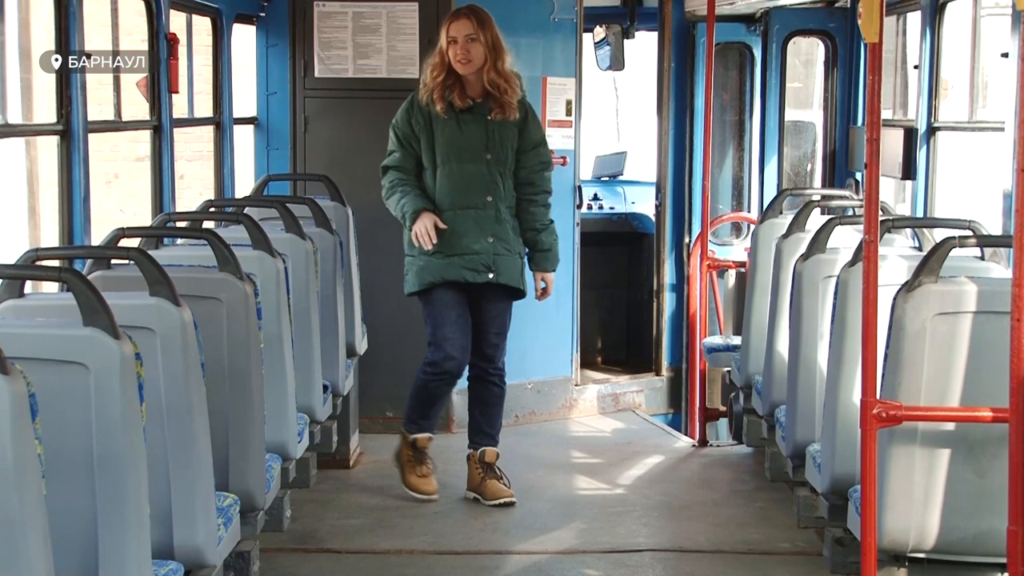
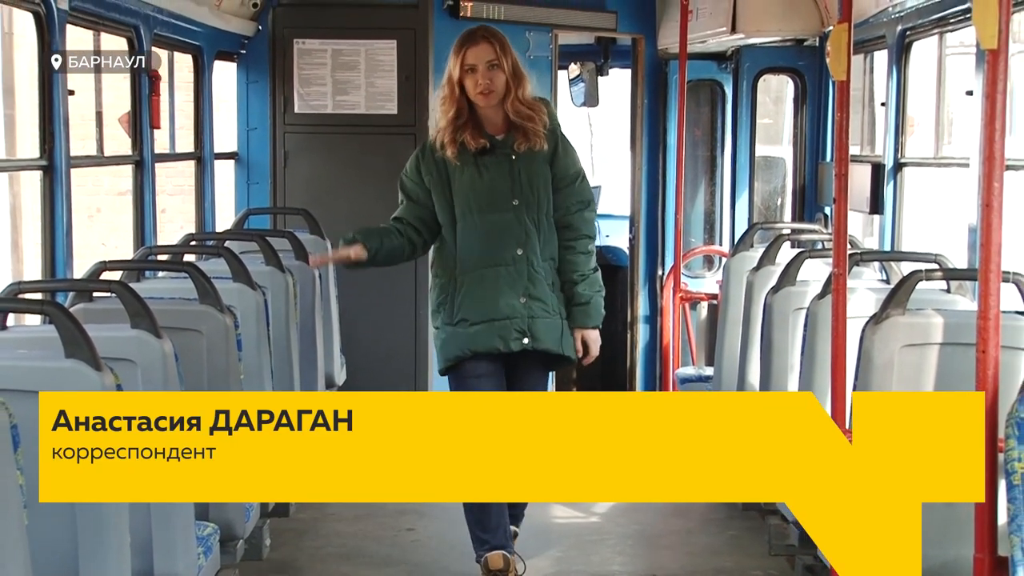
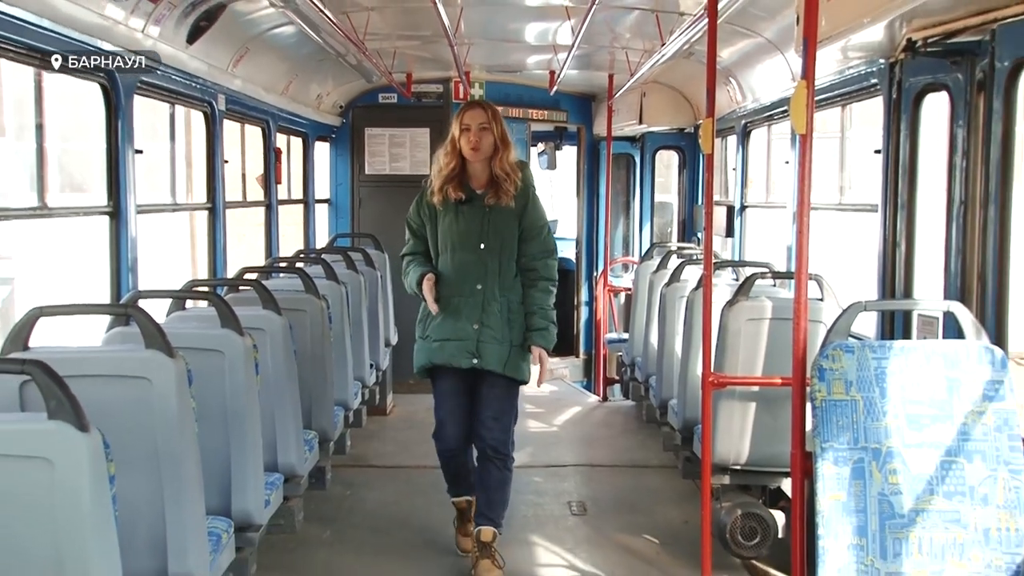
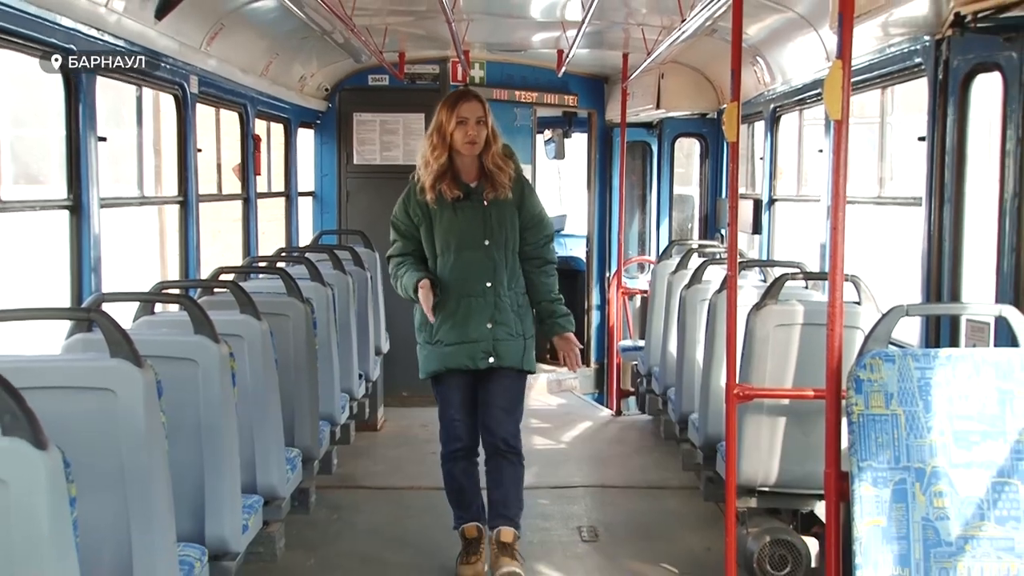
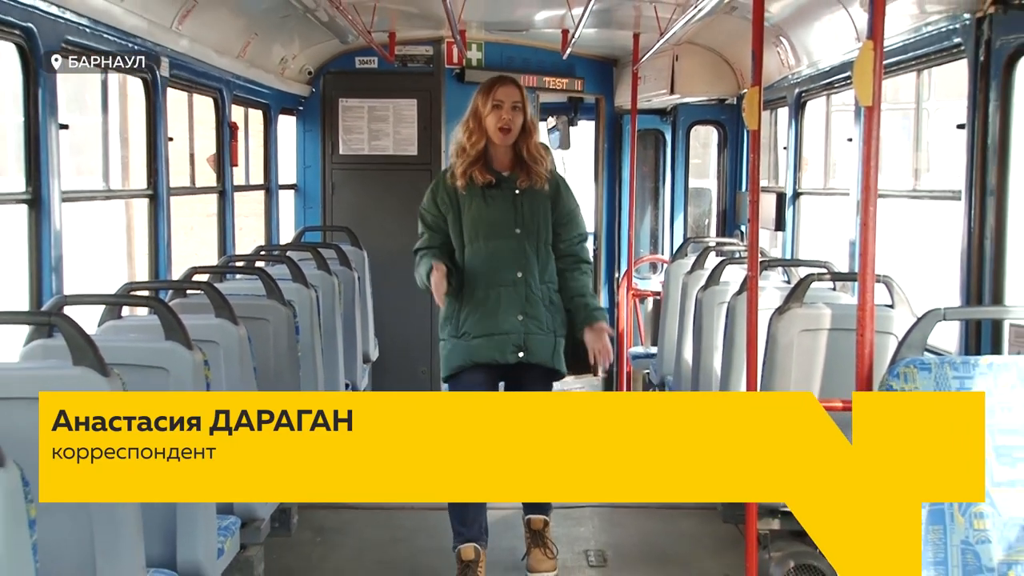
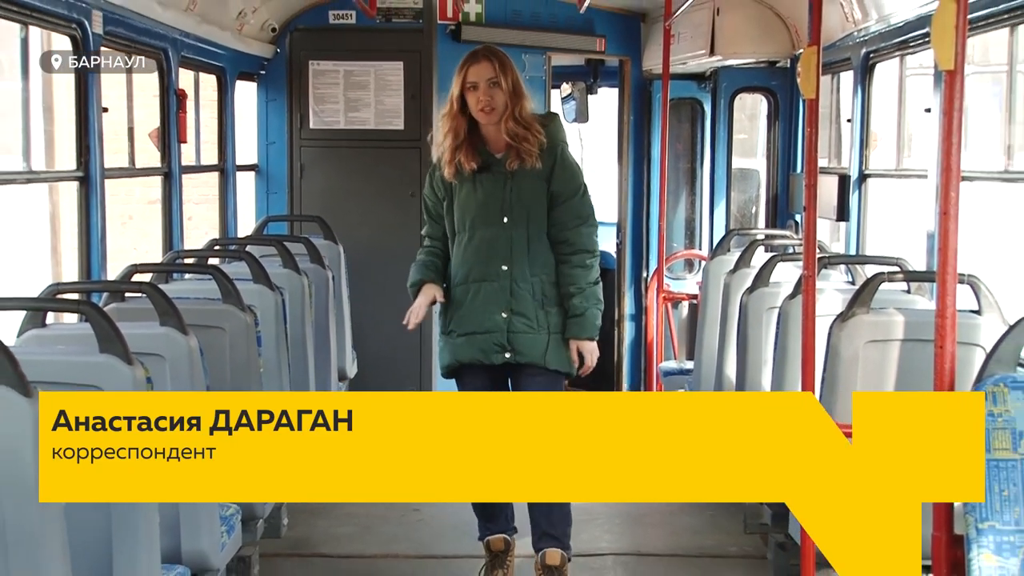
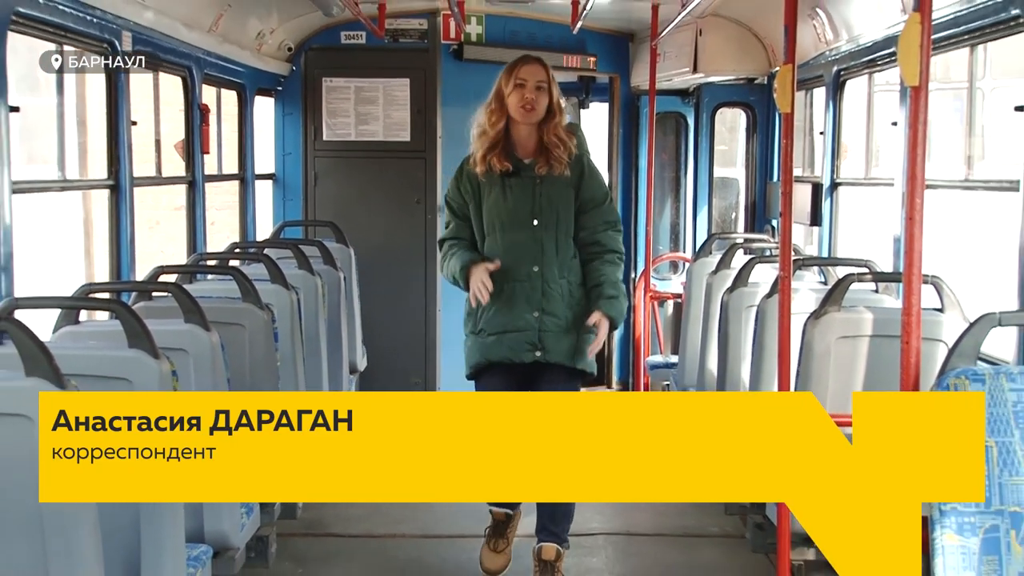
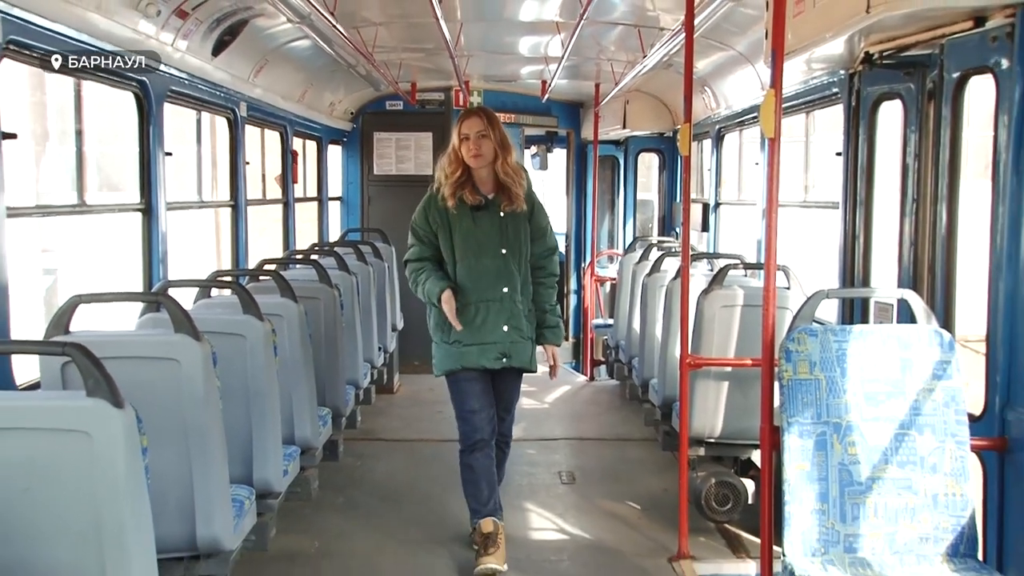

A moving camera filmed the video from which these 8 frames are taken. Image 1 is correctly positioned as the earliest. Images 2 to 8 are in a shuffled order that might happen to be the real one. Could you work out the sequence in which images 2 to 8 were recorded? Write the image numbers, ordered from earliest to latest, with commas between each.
2, 6, 7, 5, 4, 3, 8
